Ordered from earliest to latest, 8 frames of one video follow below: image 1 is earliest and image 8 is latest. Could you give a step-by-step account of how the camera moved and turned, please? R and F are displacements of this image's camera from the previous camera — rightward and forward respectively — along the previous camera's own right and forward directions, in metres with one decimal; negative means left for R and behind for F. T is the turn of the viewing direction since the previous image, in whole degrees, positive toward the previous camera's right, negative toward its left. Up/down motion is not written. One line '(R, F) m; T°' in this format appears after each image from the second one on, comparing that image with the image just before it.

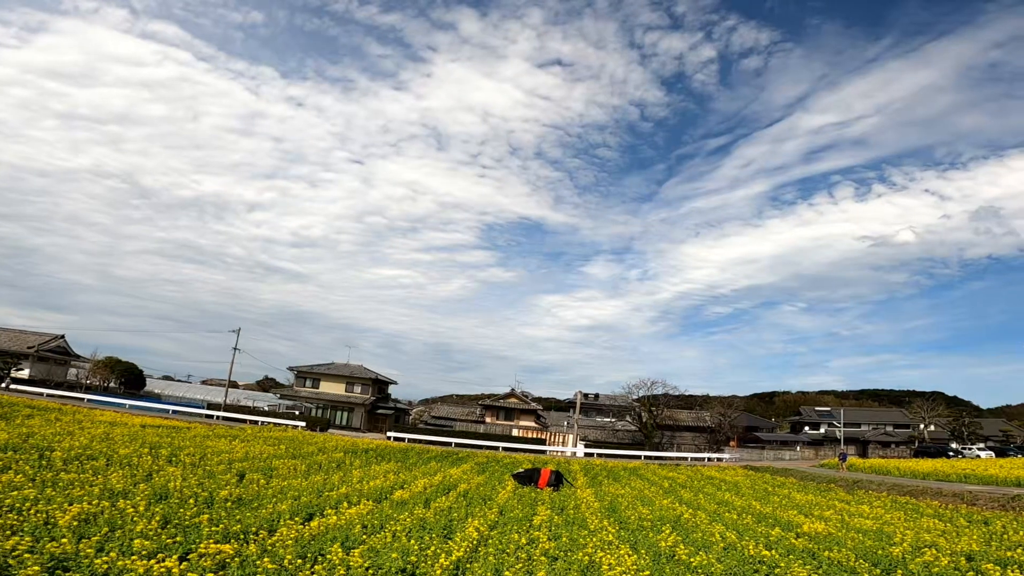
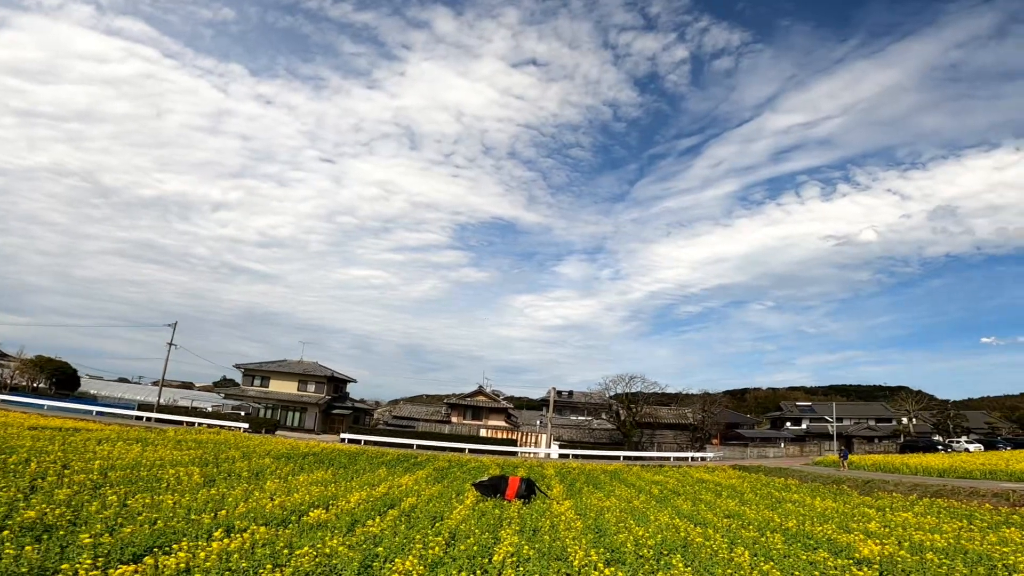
(+0.3, +3.5) m; +3°
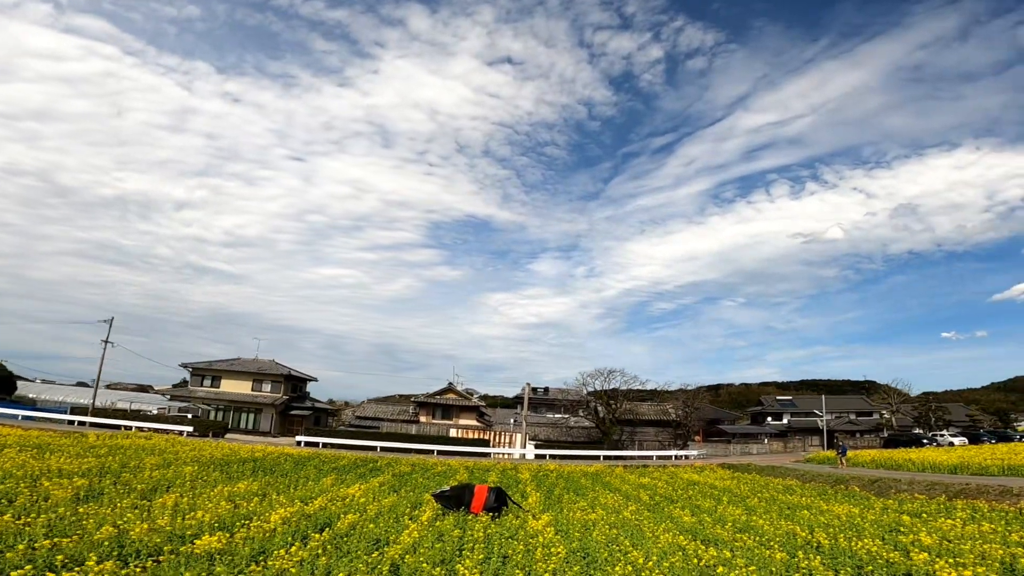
(+0.2, +2.6) m; +3°
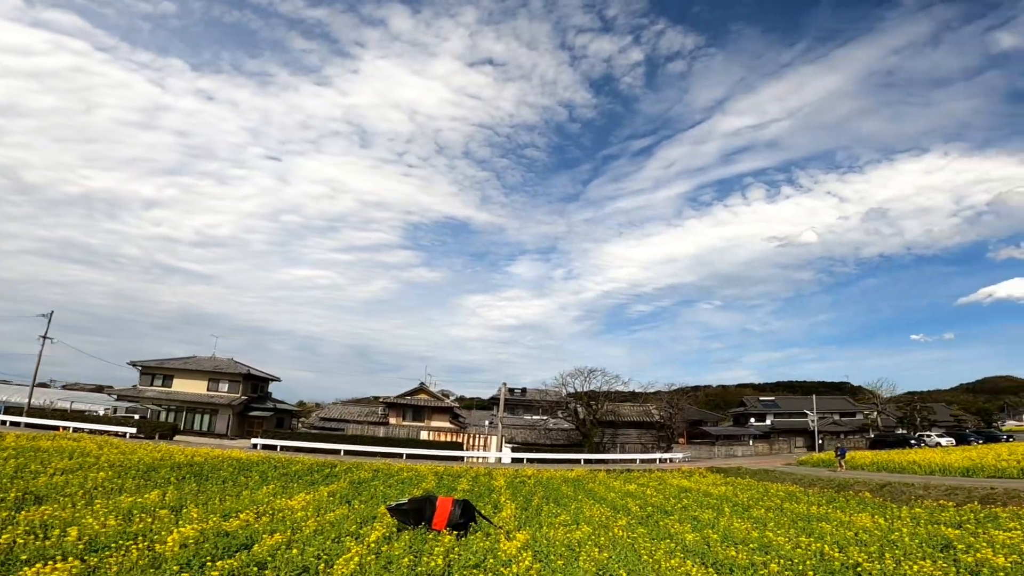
(+0.2, +2.1) m; +2°
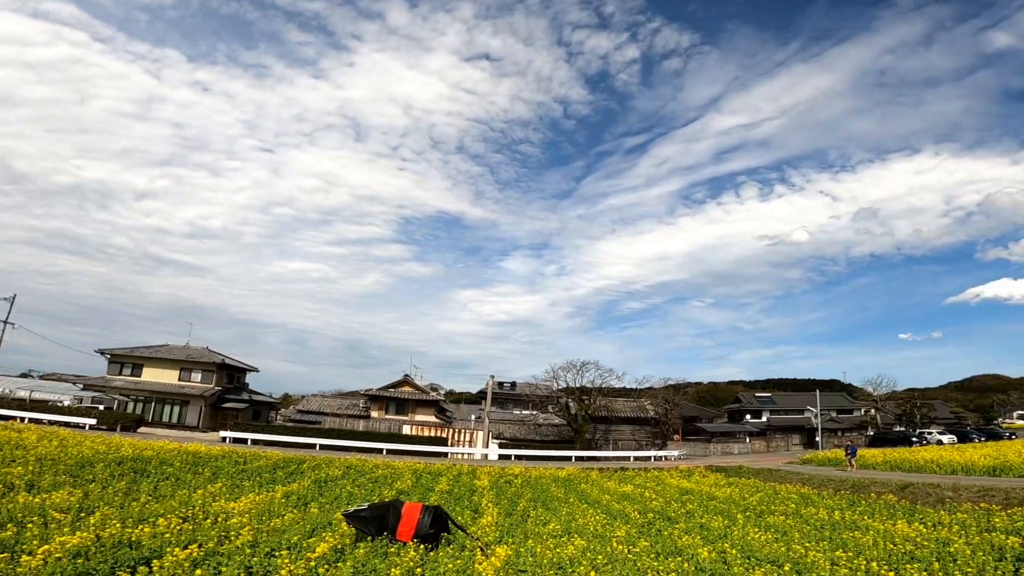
(+0.1, +1.8) m; +1°
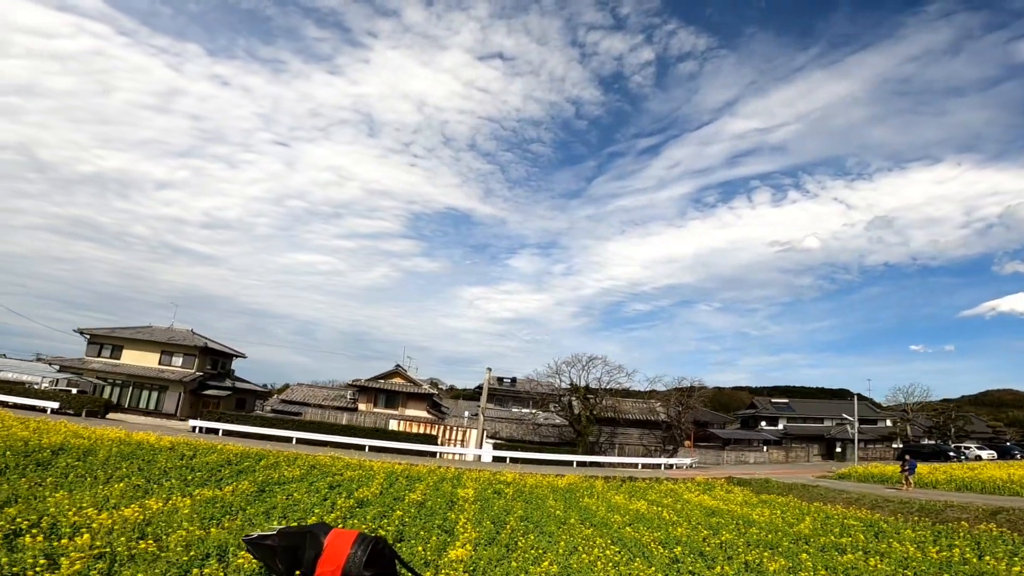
(+0.2, +2.8) m; -1°
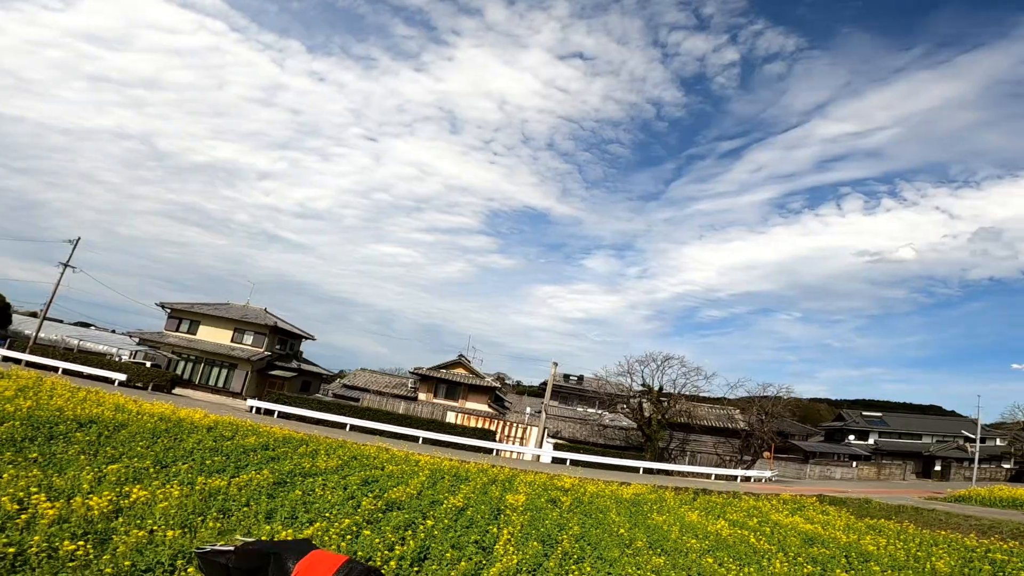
(+0.1, +1.8) m; -7°
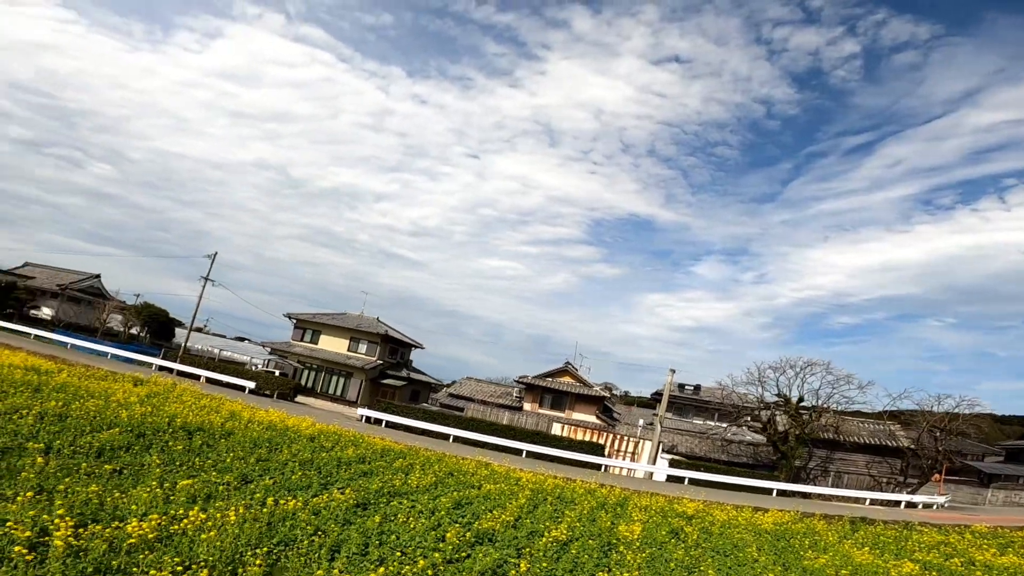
(0.0, +1.5) m; -10°
